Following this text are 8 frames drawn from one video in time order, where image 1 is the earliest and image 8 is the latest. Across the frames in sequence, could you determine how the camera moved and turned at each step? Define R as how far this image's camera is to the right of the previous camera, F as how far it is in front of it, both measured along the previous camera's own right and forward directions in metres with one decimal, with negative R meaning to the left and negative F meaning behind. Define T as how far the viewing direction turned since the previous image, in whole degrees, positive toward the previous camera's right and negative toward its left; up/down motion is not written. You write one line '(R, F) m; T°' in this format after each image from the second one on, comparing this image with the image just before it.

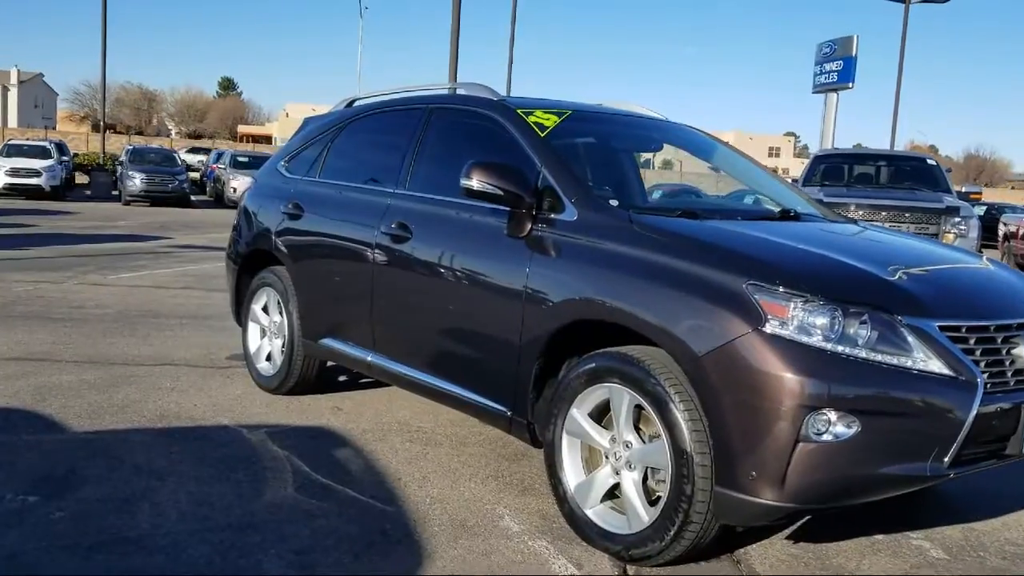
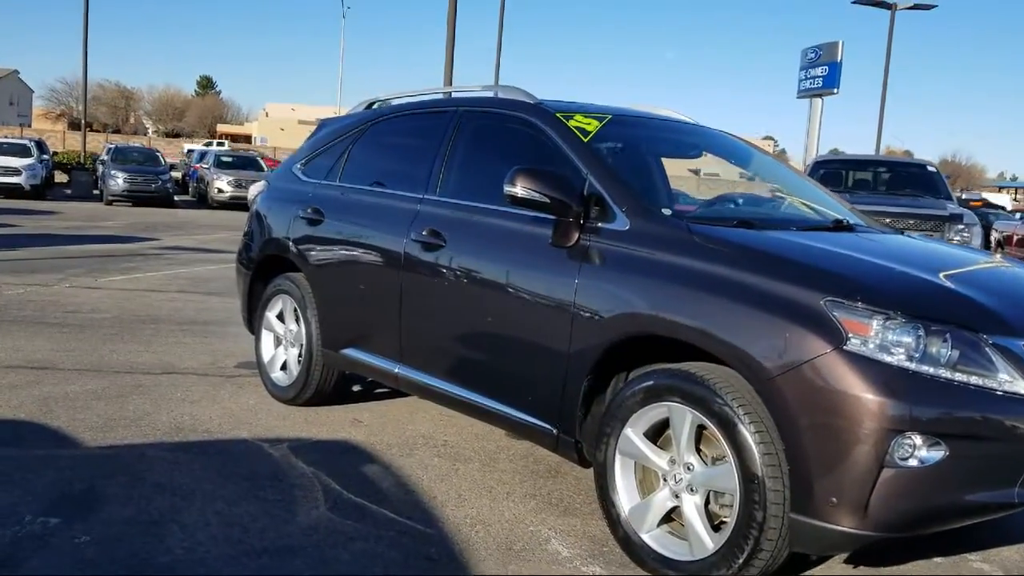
(-0.3, +0.2) m; +1°
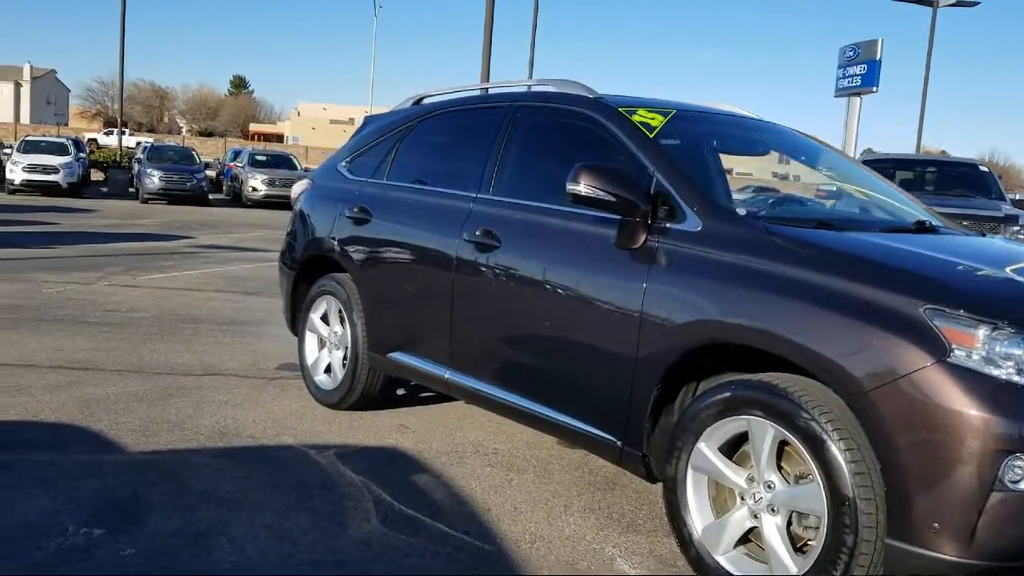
(-0.1, +0.2) m; -2°
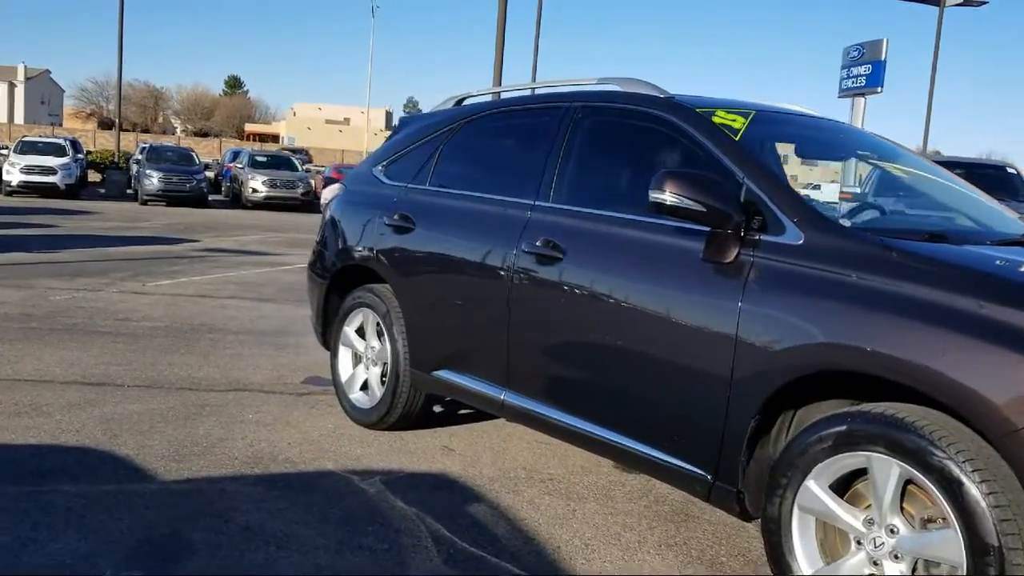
(-0.3, +0.3) m; 0°
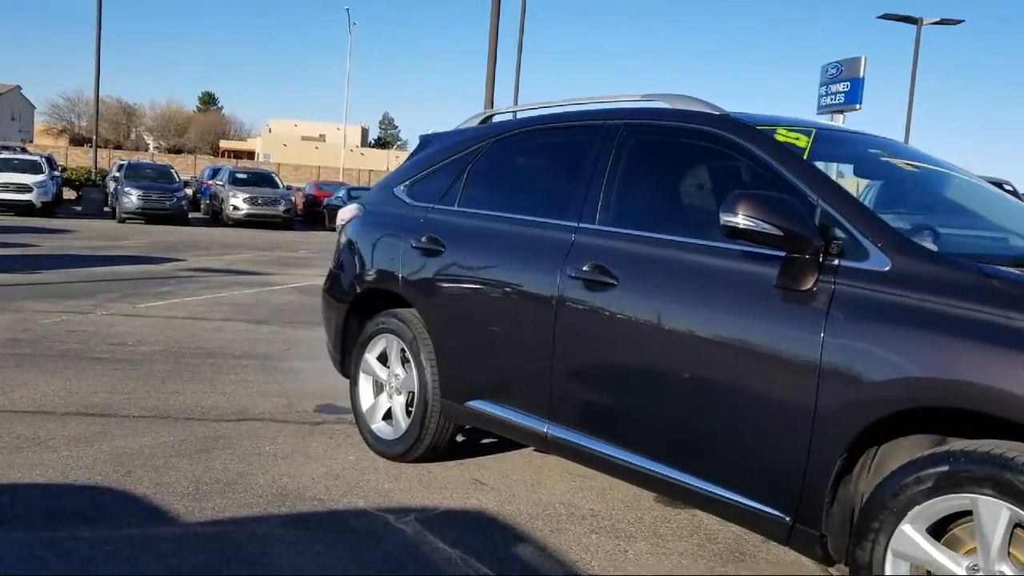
(-0.3, +0.2) m; +2°
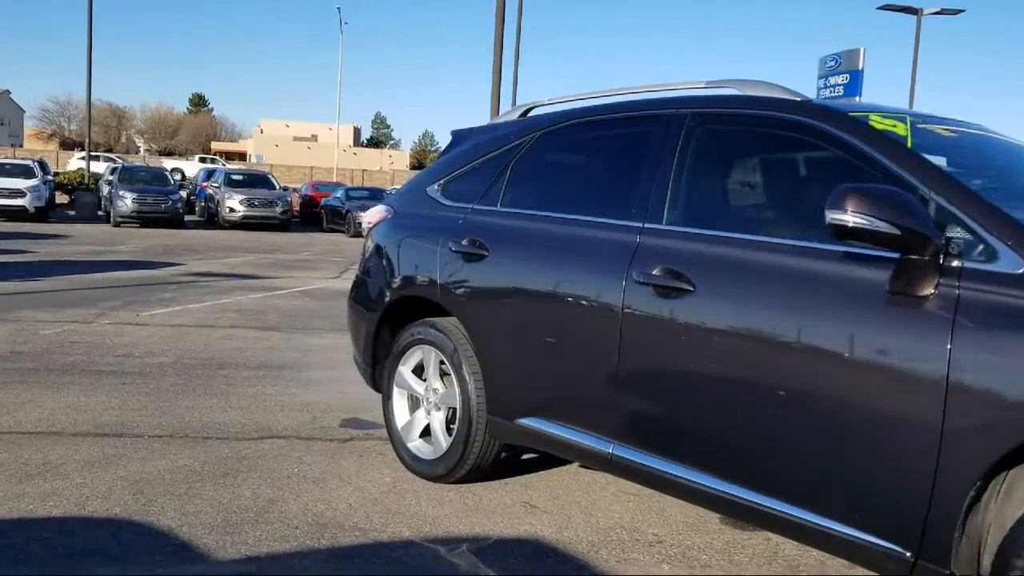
(-0.3, +0.4) m; 0°
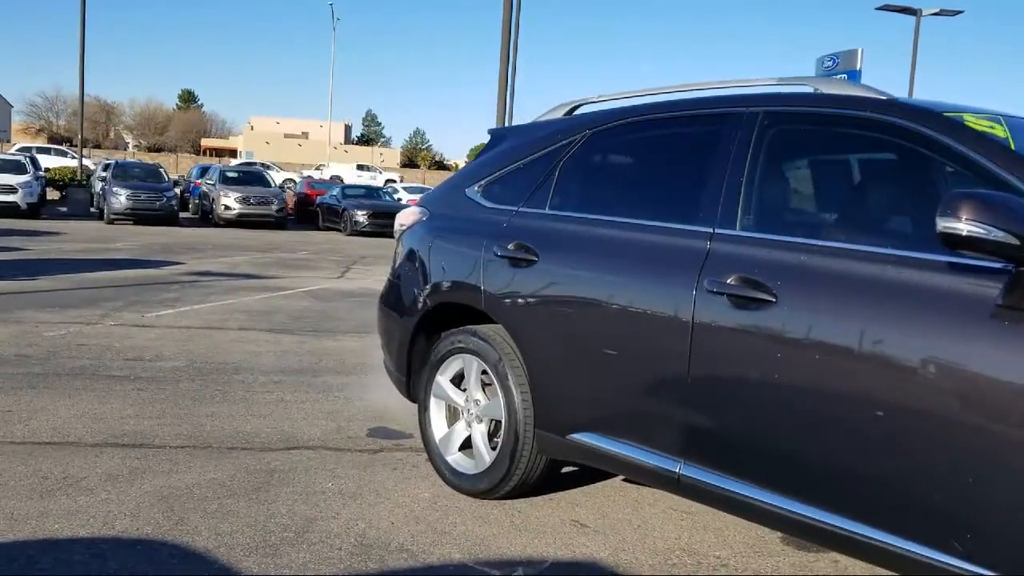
(-0.3, +0.2) m; +1°
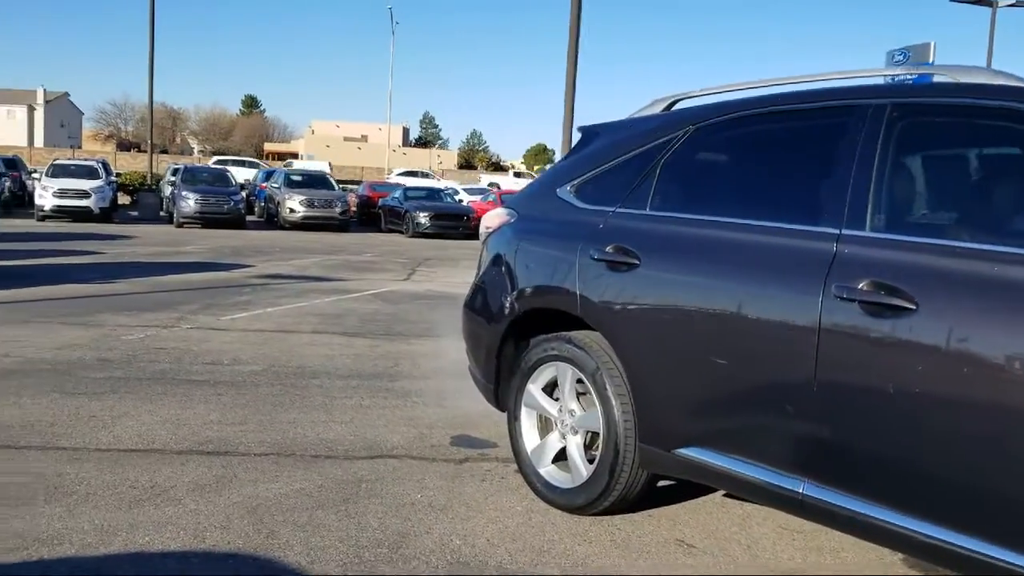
(-0.2, +0.2) m; -4°
